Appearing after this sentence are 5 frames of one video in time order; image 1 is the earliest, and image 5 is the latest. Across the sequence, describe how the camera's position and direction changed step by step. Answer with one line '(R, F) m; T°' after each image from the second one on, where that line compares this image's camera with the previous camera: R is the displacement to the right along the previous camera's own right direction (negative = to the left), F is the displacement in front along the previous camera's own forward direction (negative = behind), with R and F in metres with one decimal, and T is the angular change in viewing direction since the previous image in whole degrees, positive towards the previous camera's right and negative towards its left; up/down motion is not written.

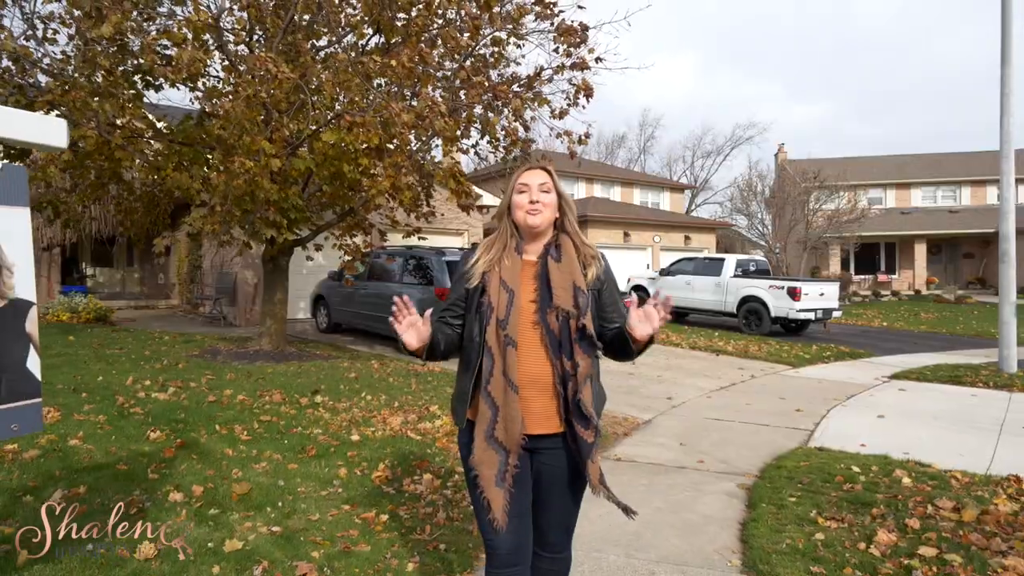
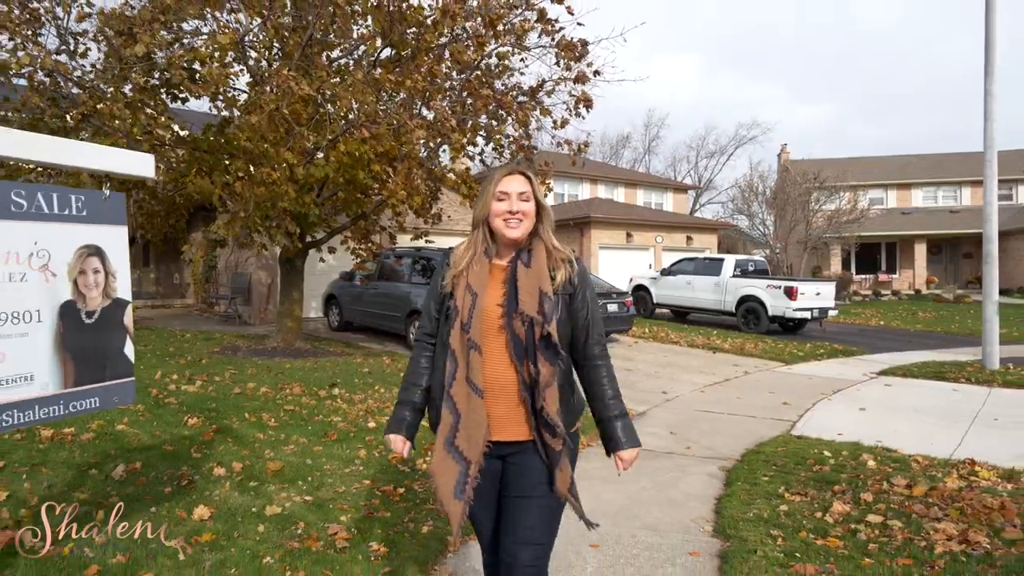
(0.0, -0.5) m; 0°
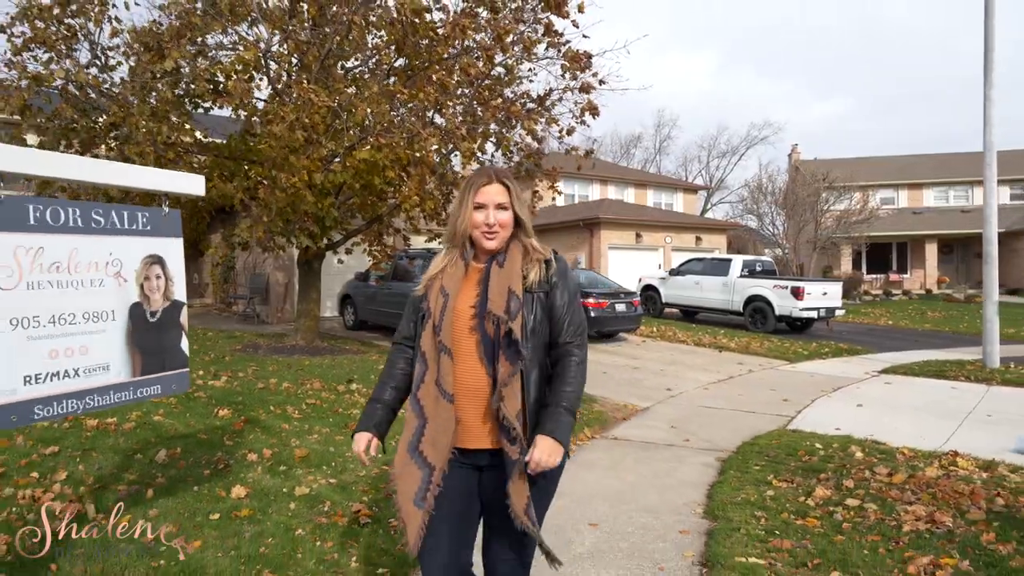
(0.0, -0.4) m; -1°
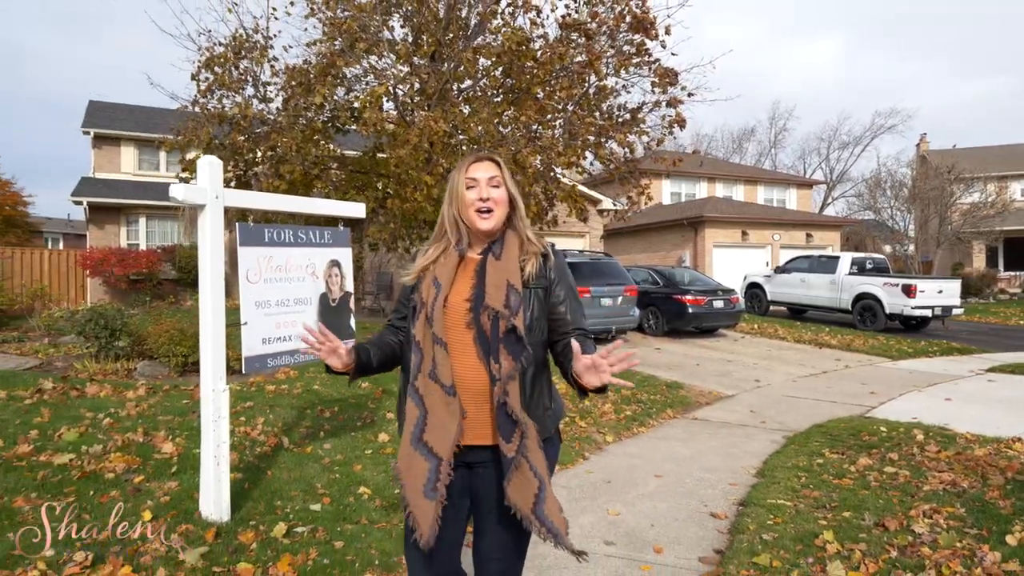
(+0.2, -1.0) m; -9°
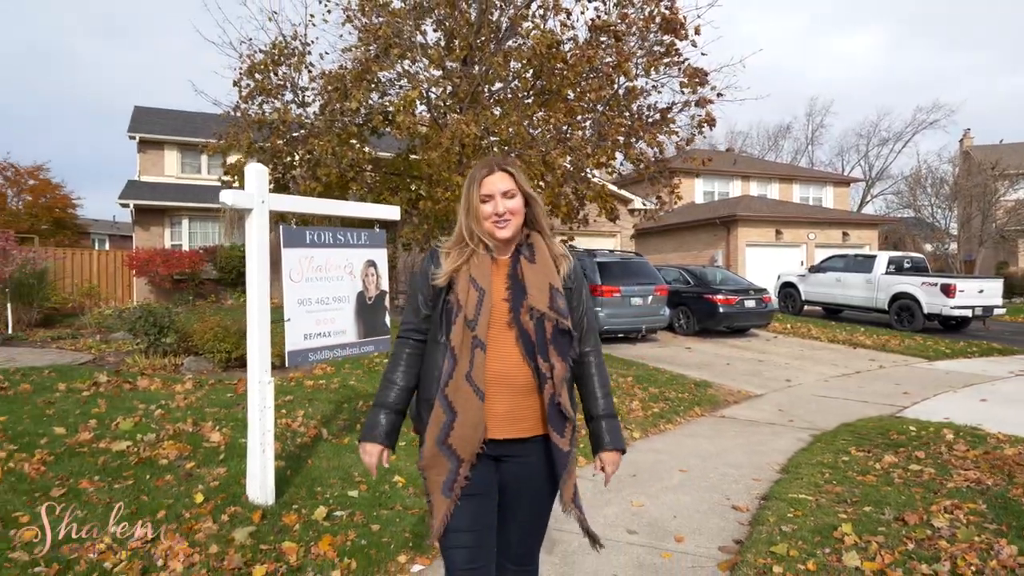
(0.0, -0.2) m; -3°
